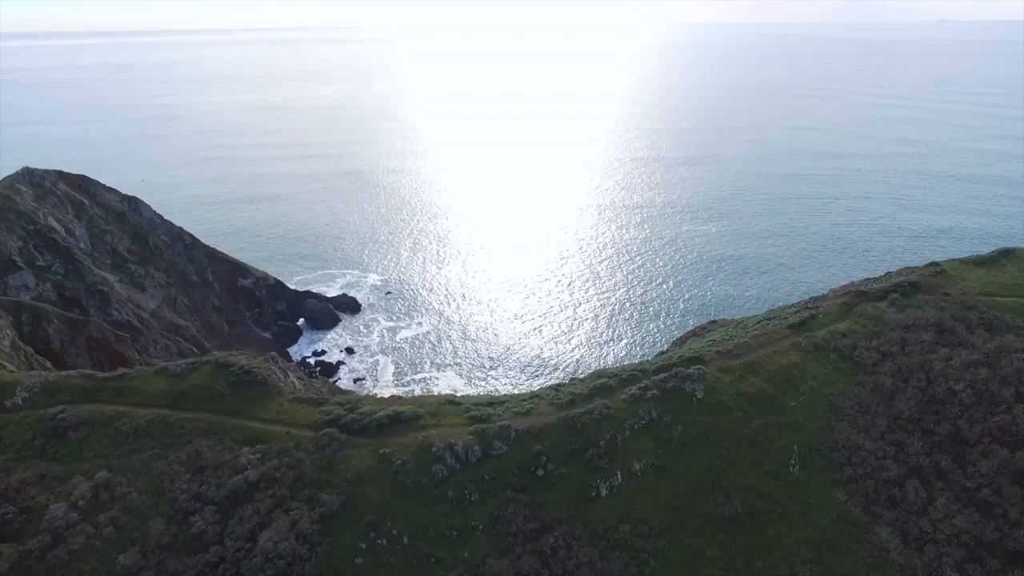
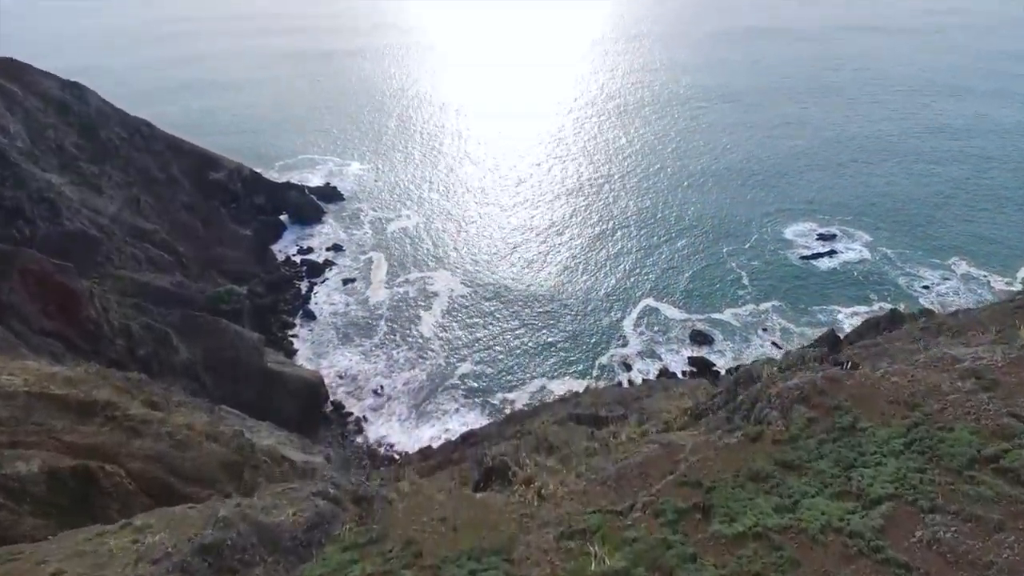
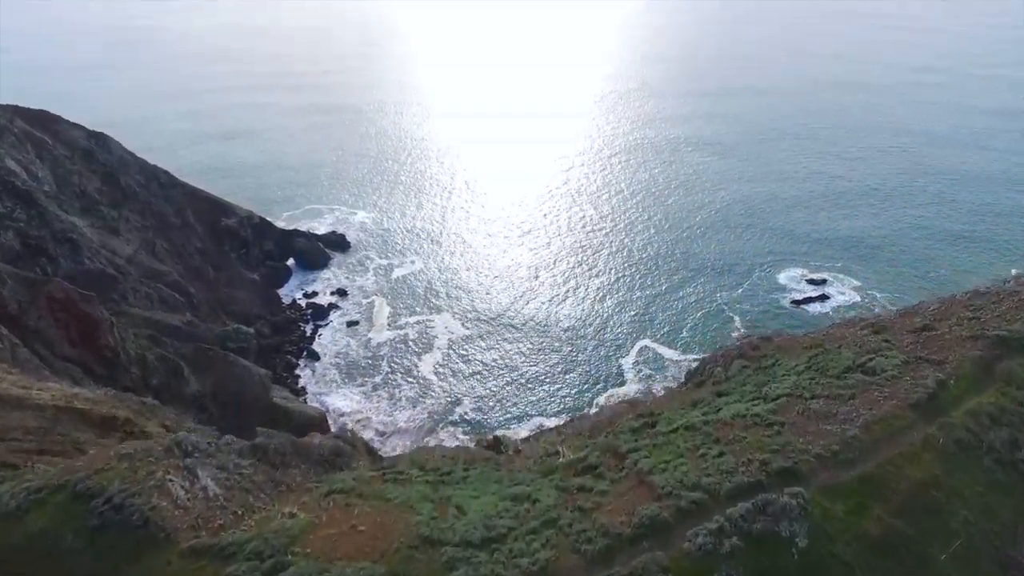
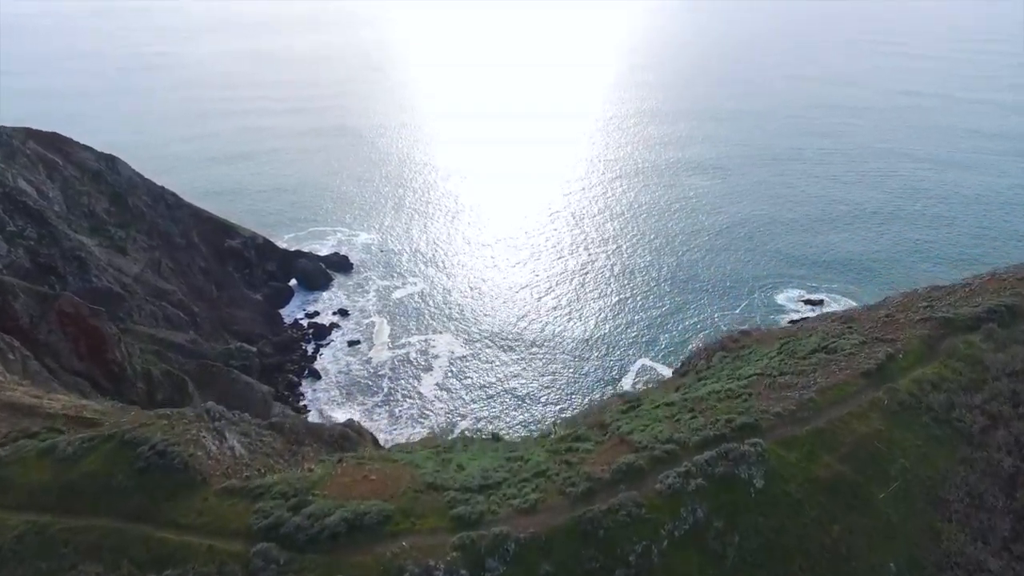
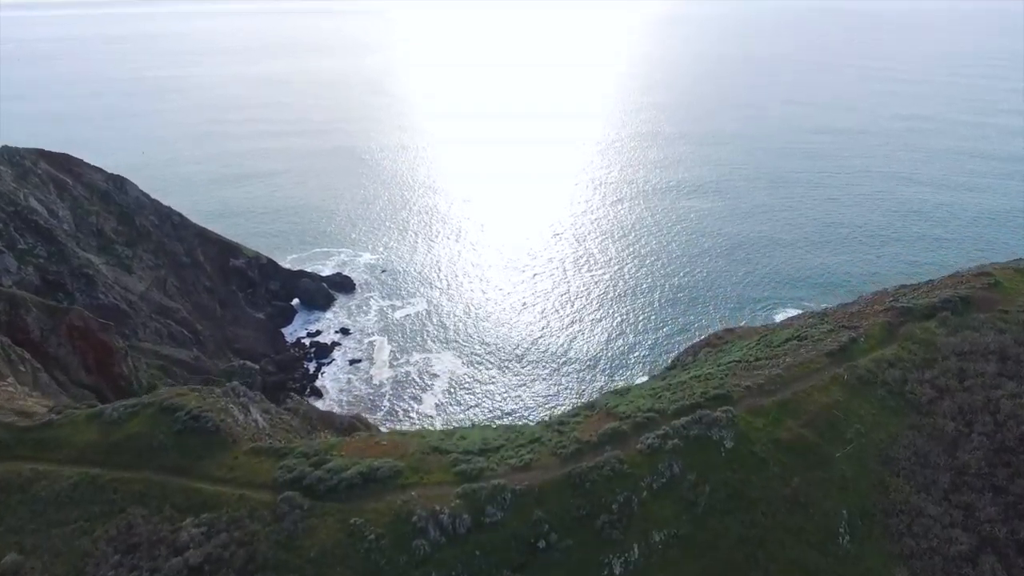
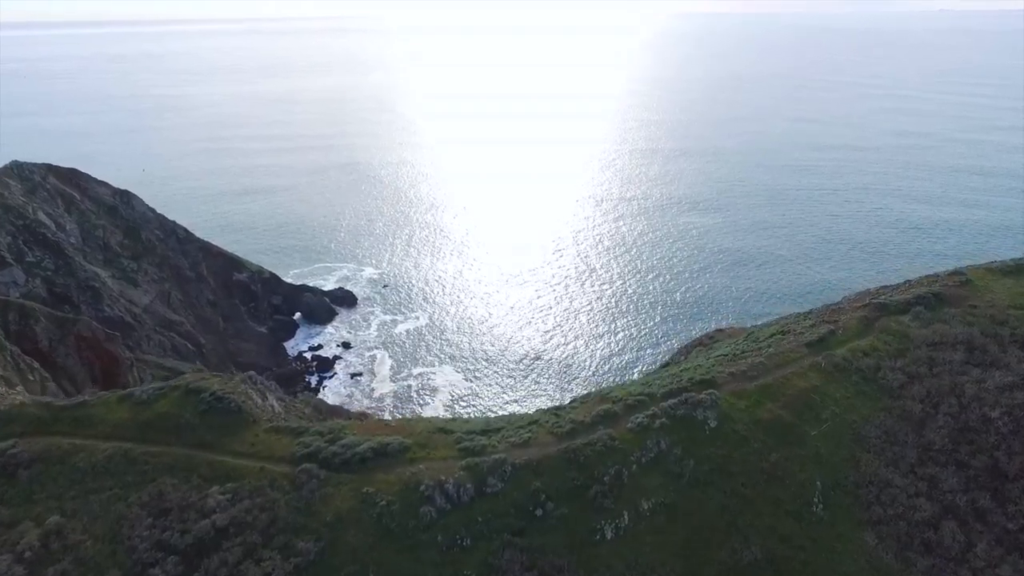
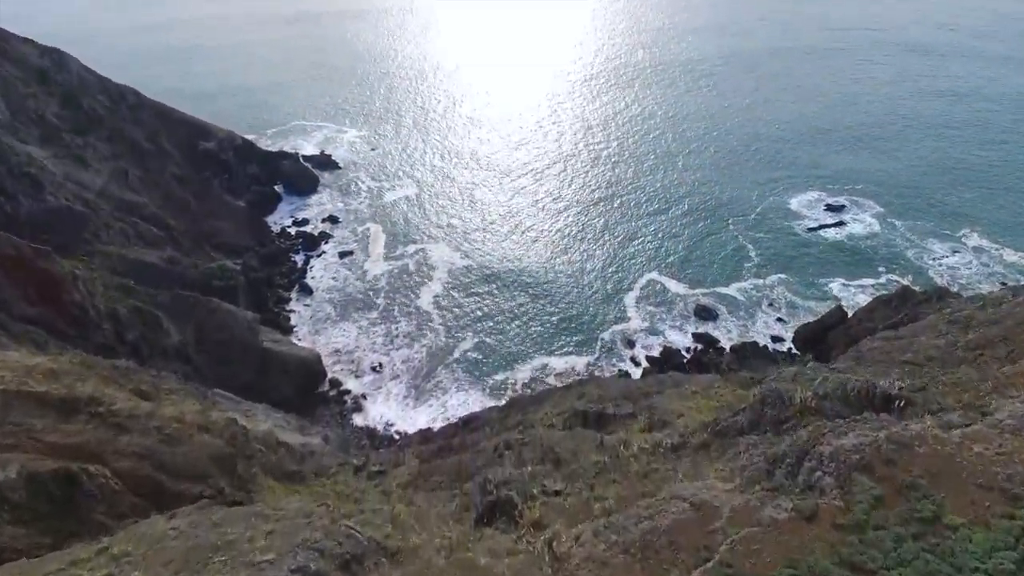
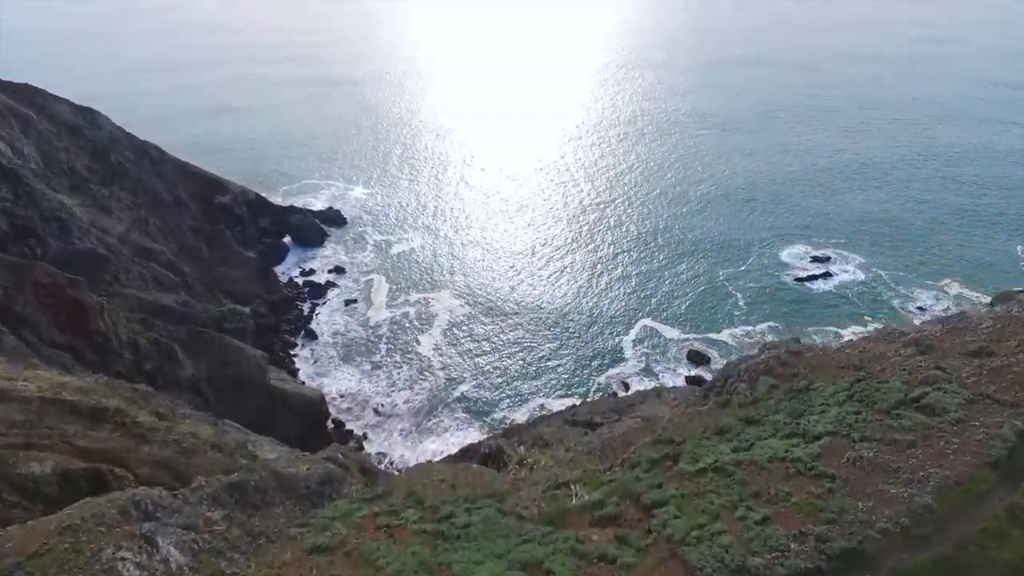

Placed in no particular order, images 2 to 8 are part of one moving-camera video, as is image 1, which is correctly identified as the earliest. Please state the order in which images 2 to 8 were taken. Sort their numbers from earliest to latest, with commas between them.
6, 5, 4, 3, 8, 2, 7
